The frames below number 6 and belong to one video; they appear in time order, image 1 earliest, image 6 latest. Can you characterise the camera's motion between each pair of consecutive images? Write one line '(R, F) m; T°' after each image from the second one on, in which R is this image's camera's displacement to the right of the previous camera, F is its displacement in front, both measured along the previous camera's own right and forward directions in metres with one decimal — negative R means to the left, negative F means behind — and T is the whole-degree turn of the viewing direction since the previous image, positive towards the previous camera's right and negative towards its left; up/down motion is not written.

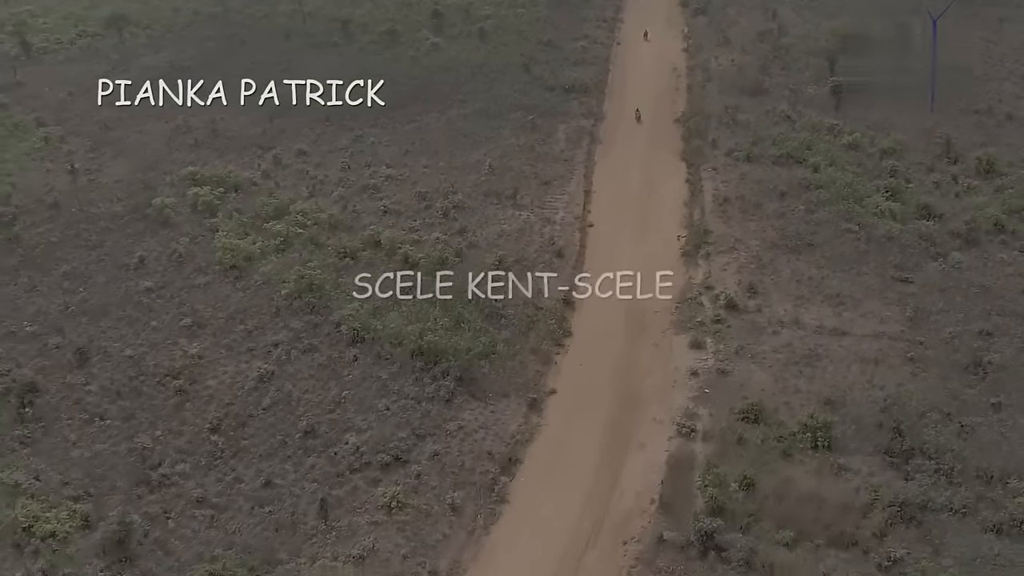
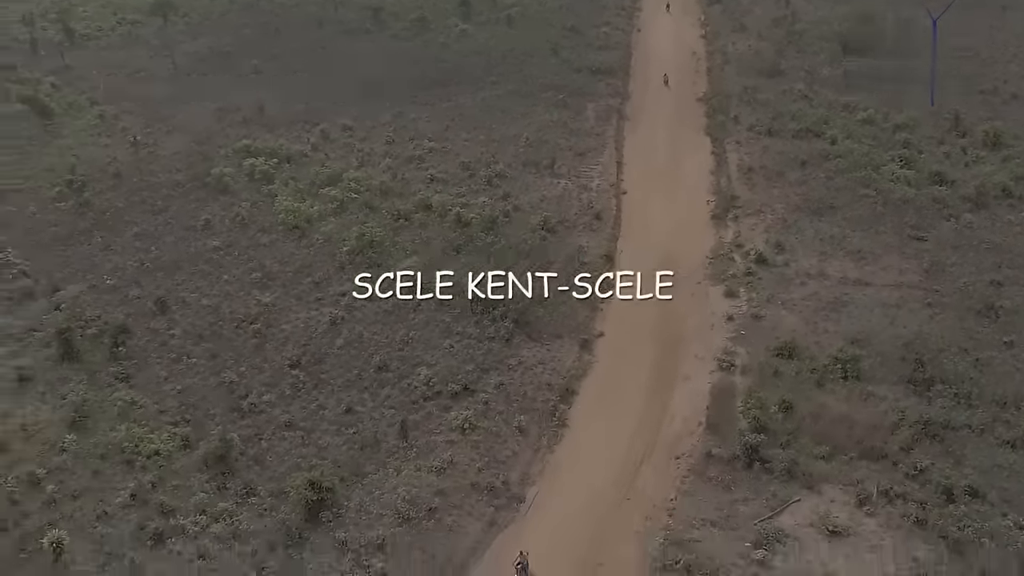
(-1.8, -2.4) m; 0°
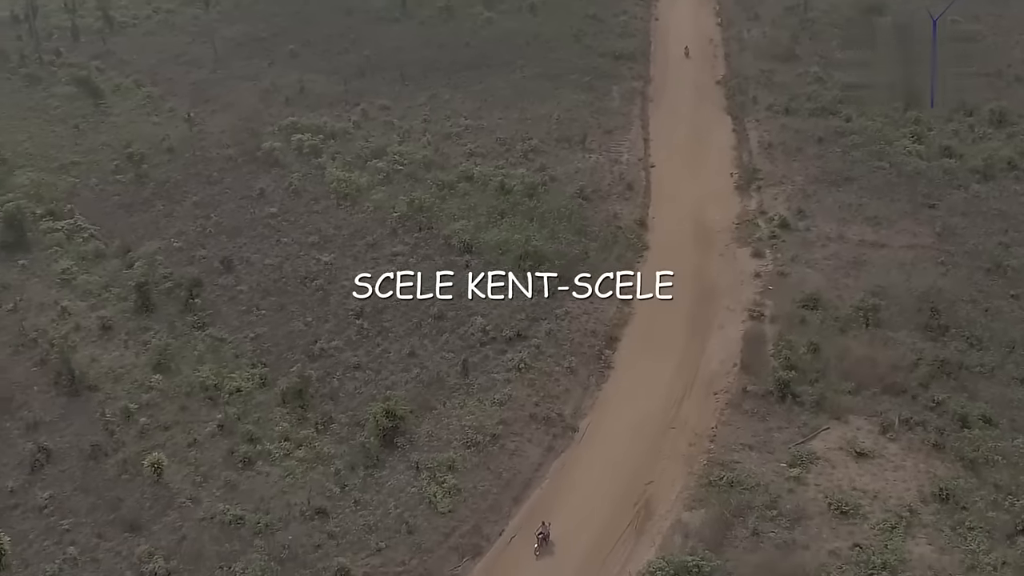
(-1.6, -2.3) m; 0°
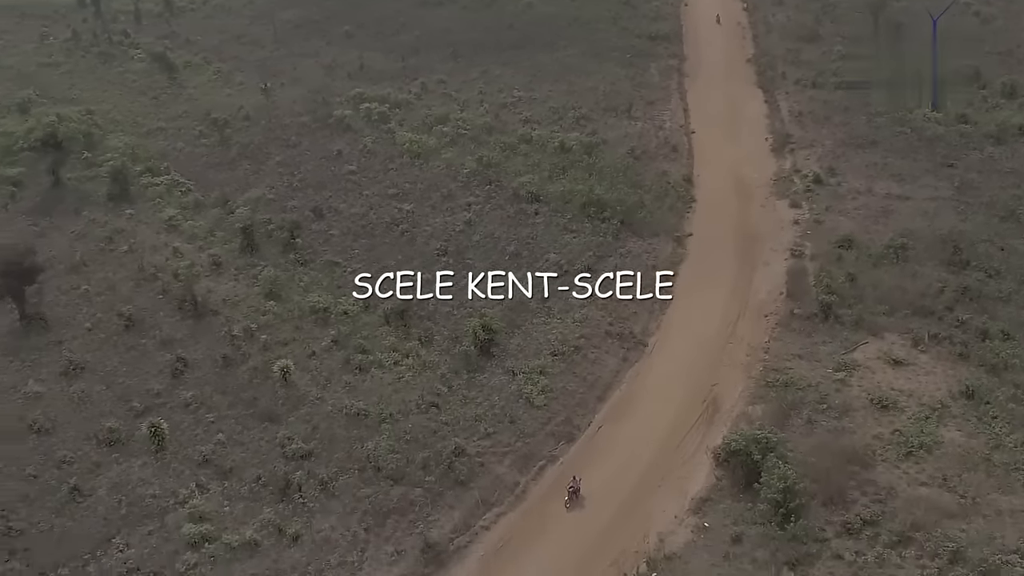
(-2.6, -3.7) m; 0°
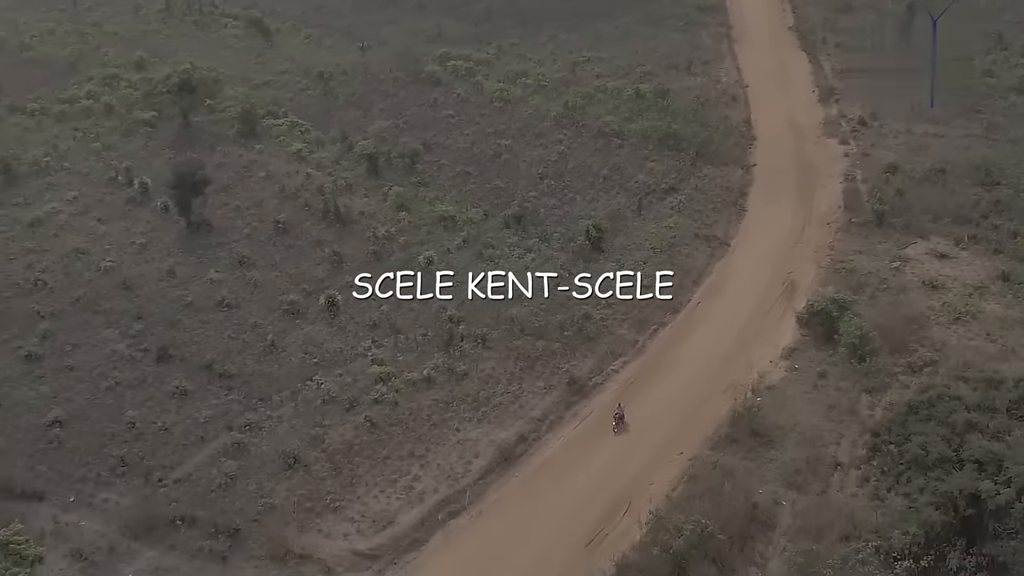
(-4.0, -5.4) m; 0°
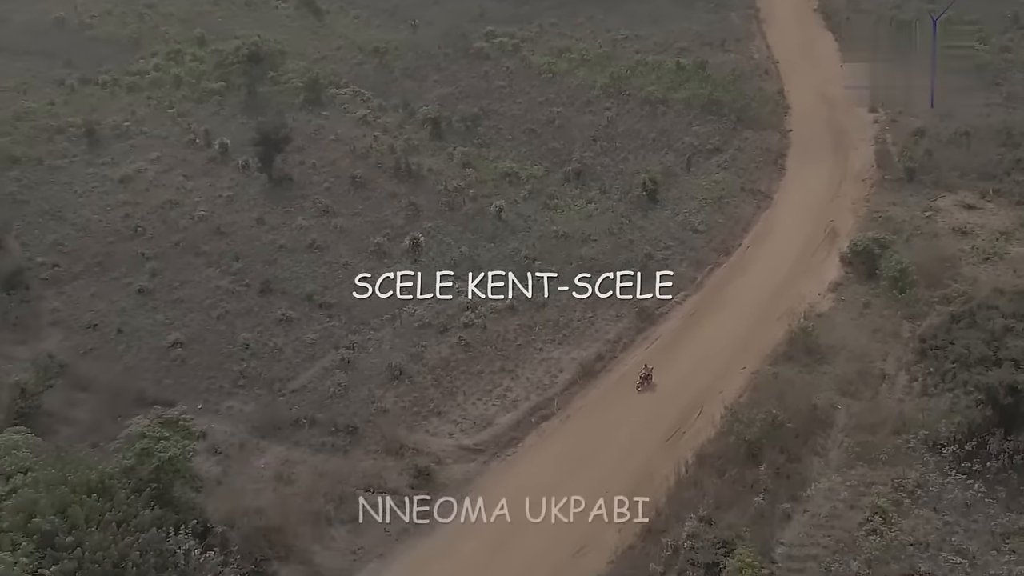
(-2.6, -3.1) m; 0°
